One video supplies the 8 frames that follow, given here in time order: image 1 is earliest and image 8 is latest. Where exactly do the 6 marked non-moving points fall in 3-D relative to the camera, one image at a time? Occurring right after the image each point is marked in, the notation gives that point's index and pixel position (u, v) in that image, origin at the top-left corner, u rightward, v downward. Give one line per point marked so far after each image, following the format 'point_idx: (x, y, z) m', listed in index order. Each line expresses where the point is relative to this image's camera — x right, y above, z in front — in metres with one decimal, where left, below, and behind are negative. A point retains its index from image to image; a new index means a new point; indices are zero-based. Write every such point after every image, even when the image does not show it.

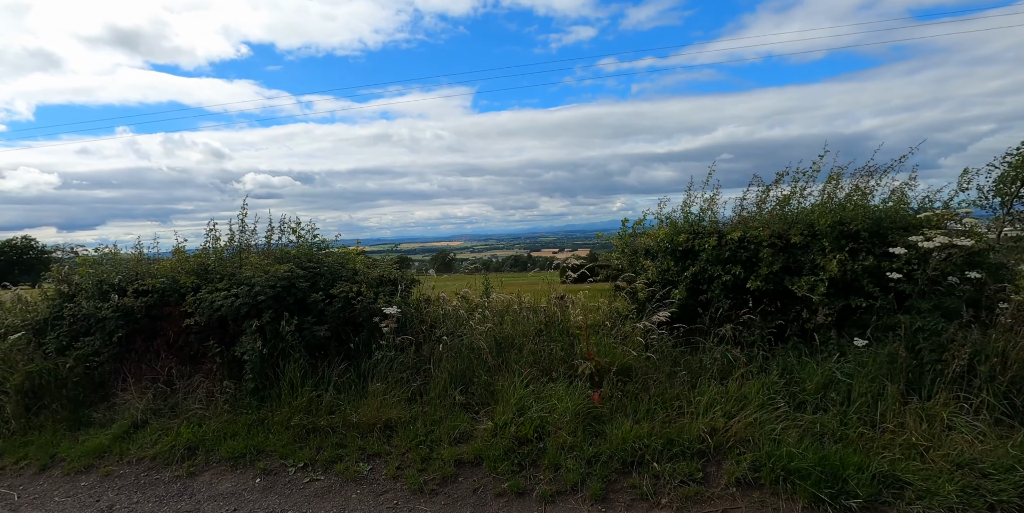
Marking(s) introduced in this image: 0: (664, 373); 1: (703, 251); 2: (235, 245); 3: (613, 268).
0: (+1.2, -0.9, +4.8) m
1: (+1.8, 0.0, +5.8) m
2: (-2.8, +0.1, +6.2) m
3: (+1.1, -0.1, +6.4) m
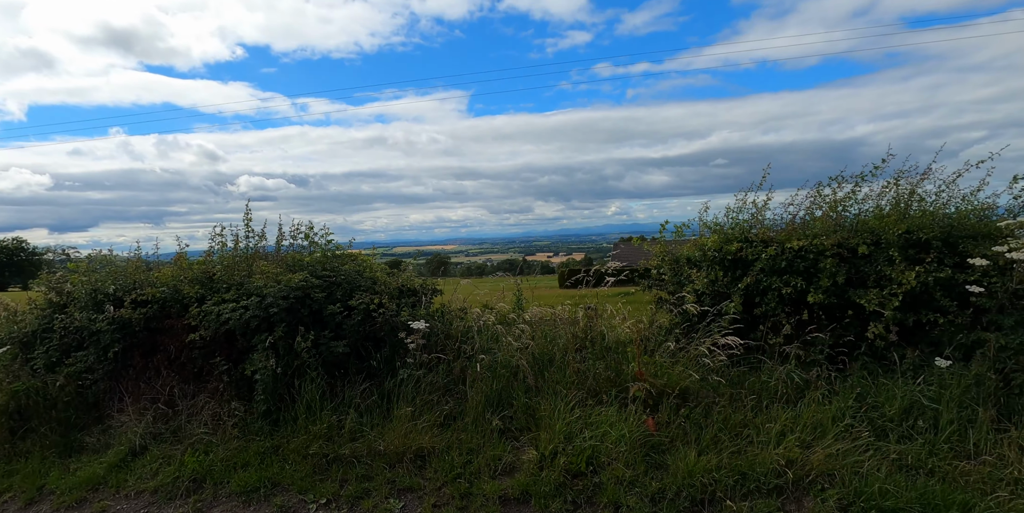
0: (+1.5, -1.0, +4.4) m
1: (+2.1, 0.0, +5.3) m
2: (-2.5, +0.1, +5.7) m
3: (+1.4, -0.2, +5.9) m
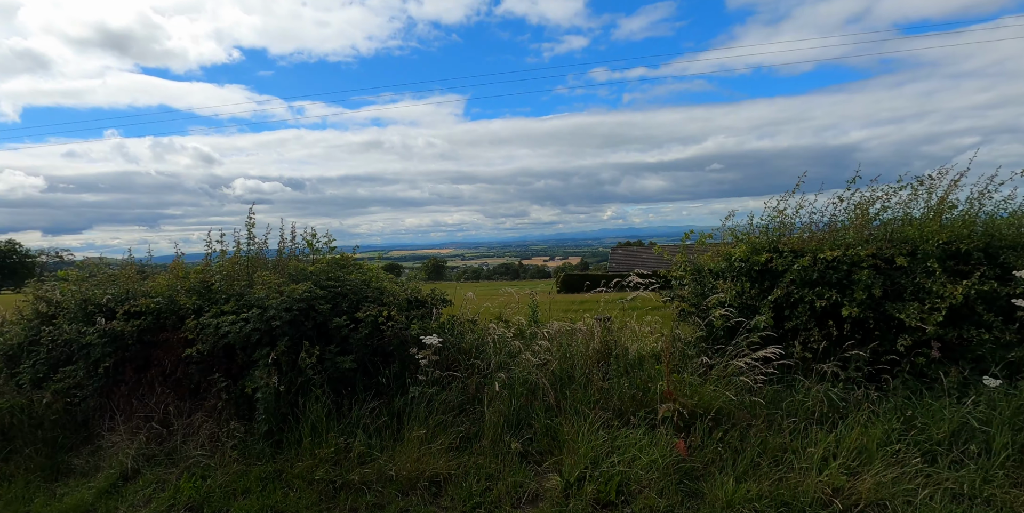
0: (+1.7, -1.1, +4.1) m
1: (+2.3, -0.1, +5.0) m
2: (-2.4, 0.0, +5.4) m
3: (+1.5, -0.3, +5.6) m
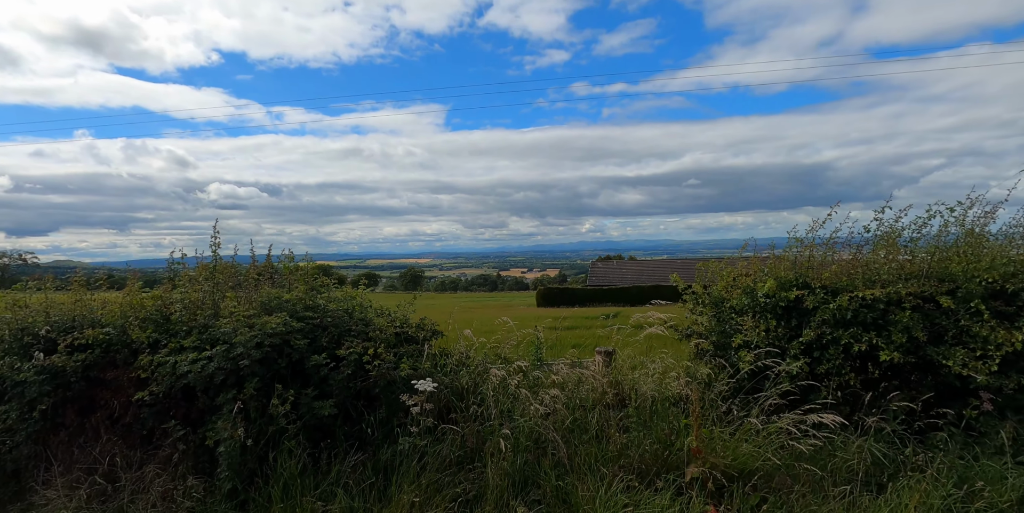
0: (+1.7, -1.3, +3.6) m
1: (+2.3, -0.4, +4.6) m
2: (-2.4, -0.2, +4.7) m
3: (+1.5, -0.6, +5.2) m
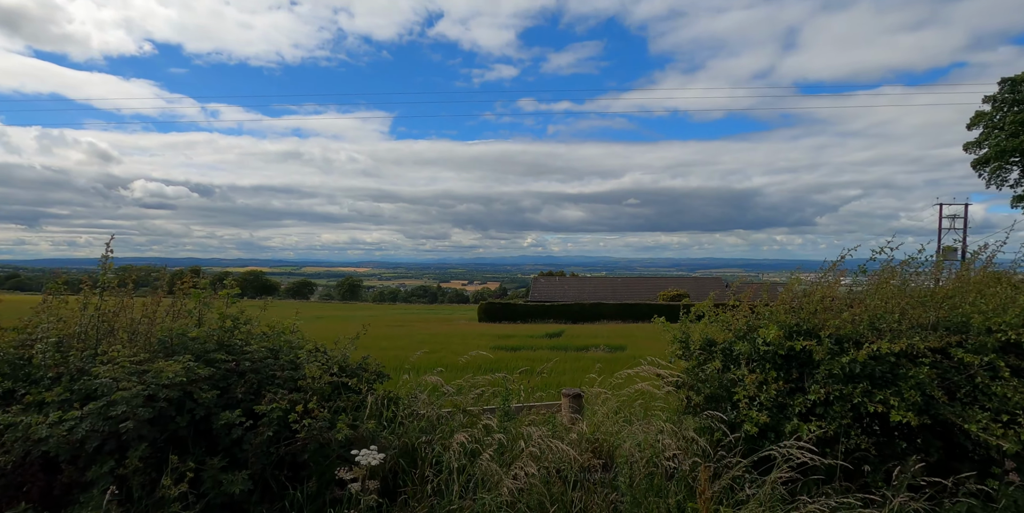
0: (+1.6, -1.6, +2.9) m
1: (+2.1, -0.7, +4.0) m
2: (-2.6, -0.3, +3.7) m
3: (+1.2, -0.9, +4.5) m
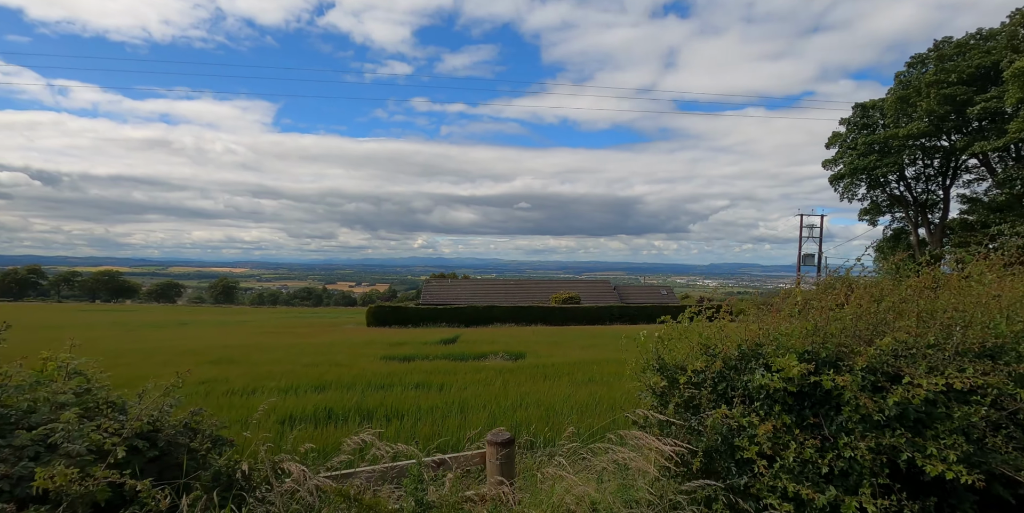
0: (+1.4, -1.6, +1.8) m
1: (+1.7, -0.7, +3.0) m
2: (-2.8, -0.3, +1.9) m
3: (+0.8, -0.9, +3.3) m
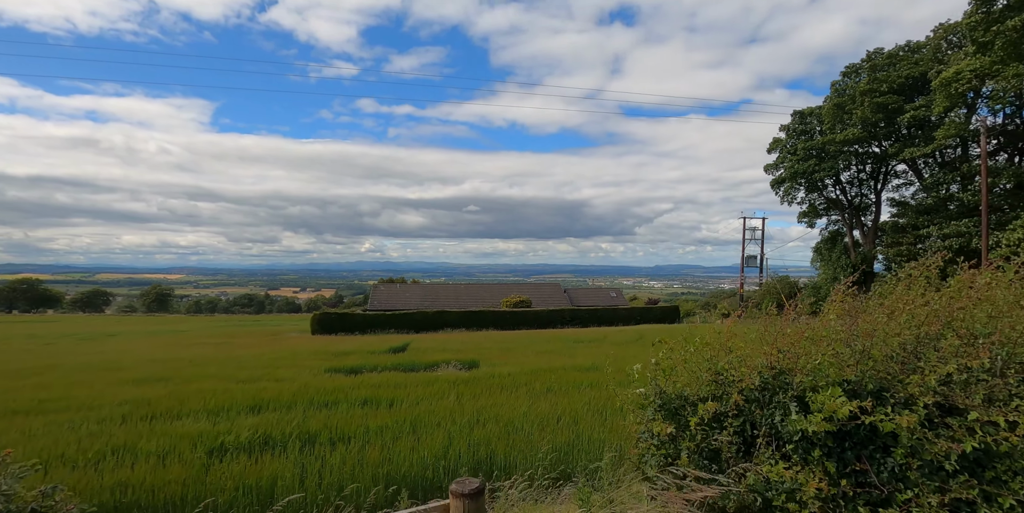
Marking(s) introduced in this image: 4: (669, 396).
0: (+1.4, -1.7, +1.2) m
1: (+1.6, -0.8, +2.4) m
2: (-2.8, -0.4, +0.9) m
3: (+0.7, -0.9, +2.7) m
4: (+0.7, -0.7, +2.7) m
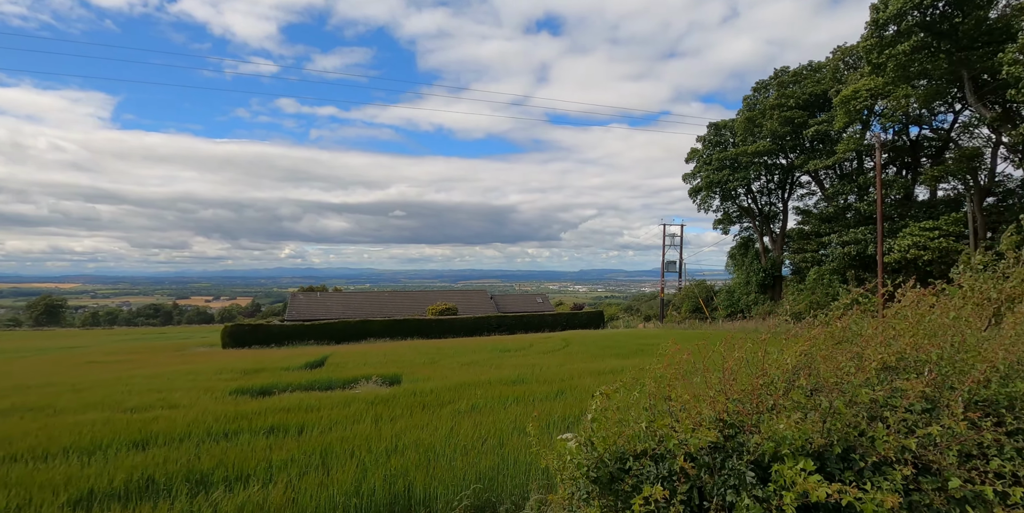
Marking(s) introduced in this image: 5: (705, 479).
0: (+1.2, -1.8, +0.9) m
1: (+1.2, -1.0, +2.1) m
2: (-3.0, -0.6, +0.1) m
3: (+0.3, -1.1, +2.2) m
4: (+0.4, -0.9, +2.2) m
5: (+0.7, -0.9, +2.1) m
